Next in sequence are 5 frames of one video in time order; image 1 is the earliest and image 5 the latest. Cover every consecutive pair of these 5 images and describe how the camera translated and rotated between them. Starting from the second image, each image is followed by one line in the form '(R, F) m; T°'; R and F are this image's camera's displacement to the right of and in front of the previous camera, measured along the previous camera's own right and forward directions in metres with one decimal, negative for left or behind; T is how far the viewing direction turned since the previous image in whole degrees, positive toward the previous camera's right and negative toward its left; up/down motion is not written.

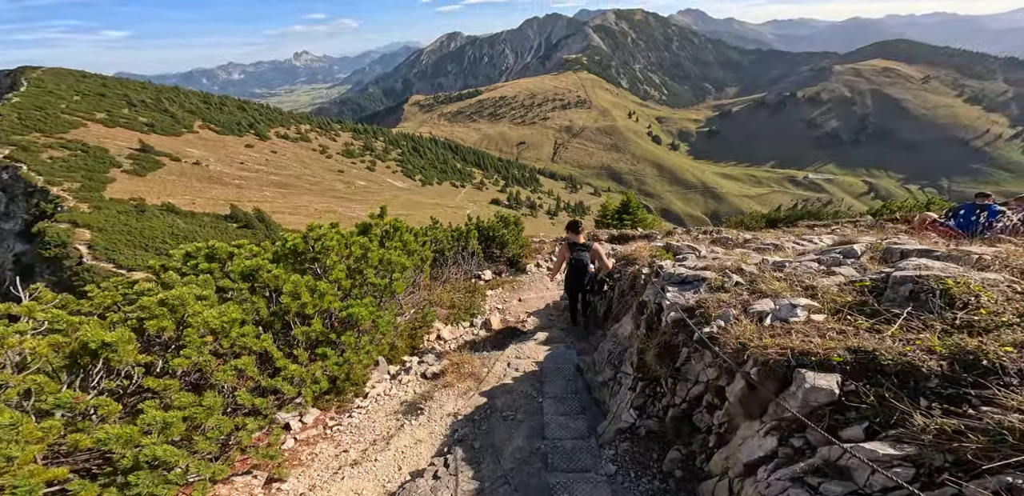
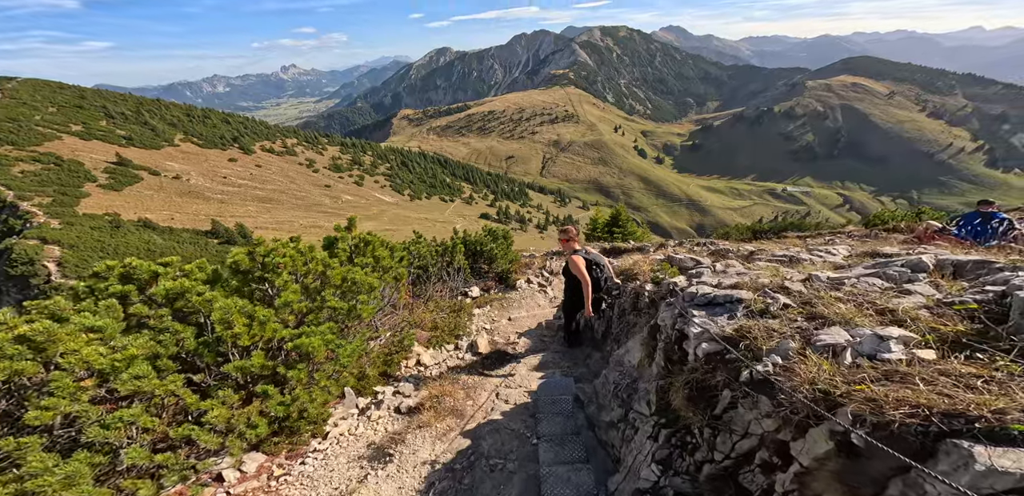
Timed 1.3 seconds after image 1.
(0.0, +0.3) m; +1°
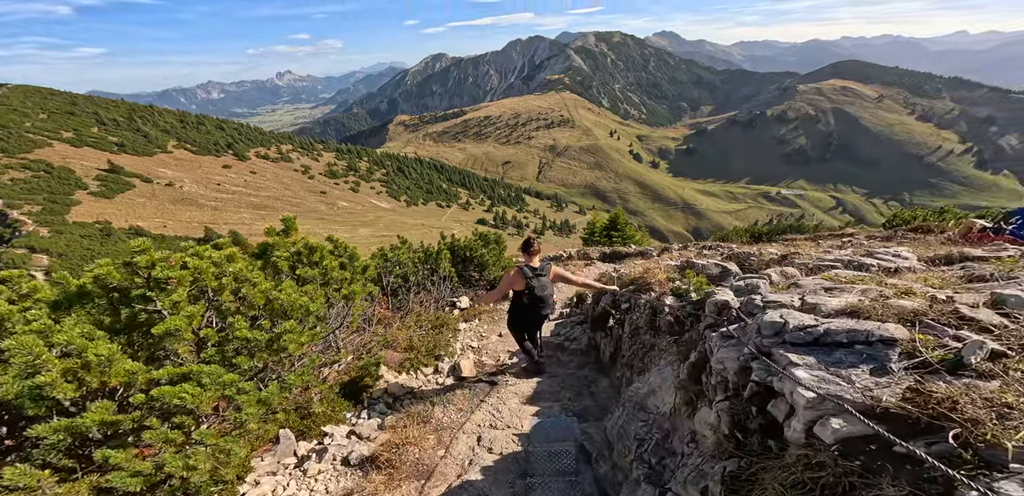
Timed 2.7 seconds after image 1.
(+0.1, +0.6) m; 0°
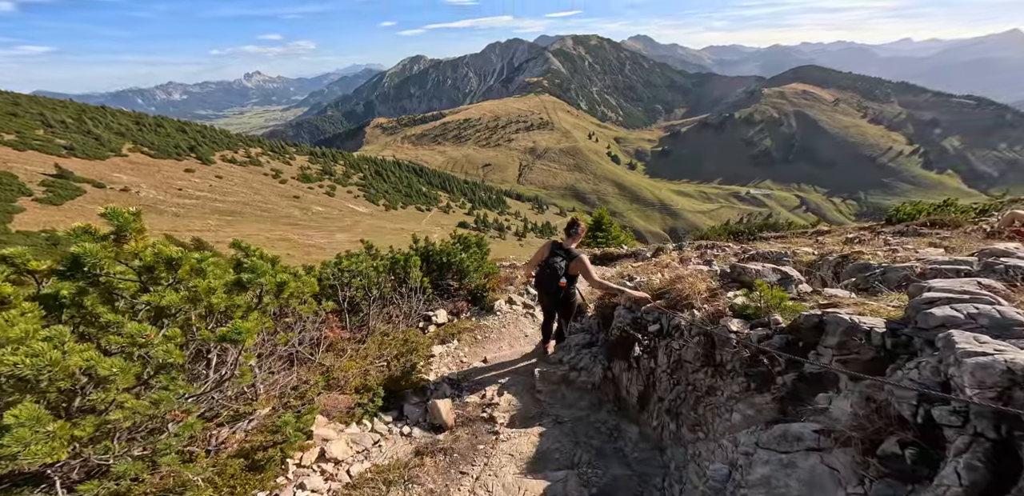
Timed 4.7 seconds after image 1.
(0.0, +2.2) m; +2°
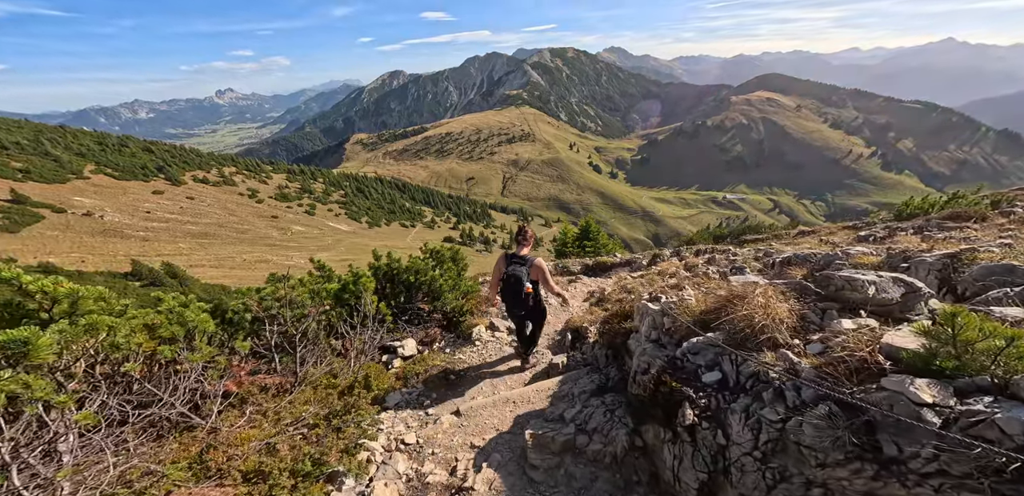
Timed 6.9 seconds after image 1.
(+0.2, +3.3) m; +2°
